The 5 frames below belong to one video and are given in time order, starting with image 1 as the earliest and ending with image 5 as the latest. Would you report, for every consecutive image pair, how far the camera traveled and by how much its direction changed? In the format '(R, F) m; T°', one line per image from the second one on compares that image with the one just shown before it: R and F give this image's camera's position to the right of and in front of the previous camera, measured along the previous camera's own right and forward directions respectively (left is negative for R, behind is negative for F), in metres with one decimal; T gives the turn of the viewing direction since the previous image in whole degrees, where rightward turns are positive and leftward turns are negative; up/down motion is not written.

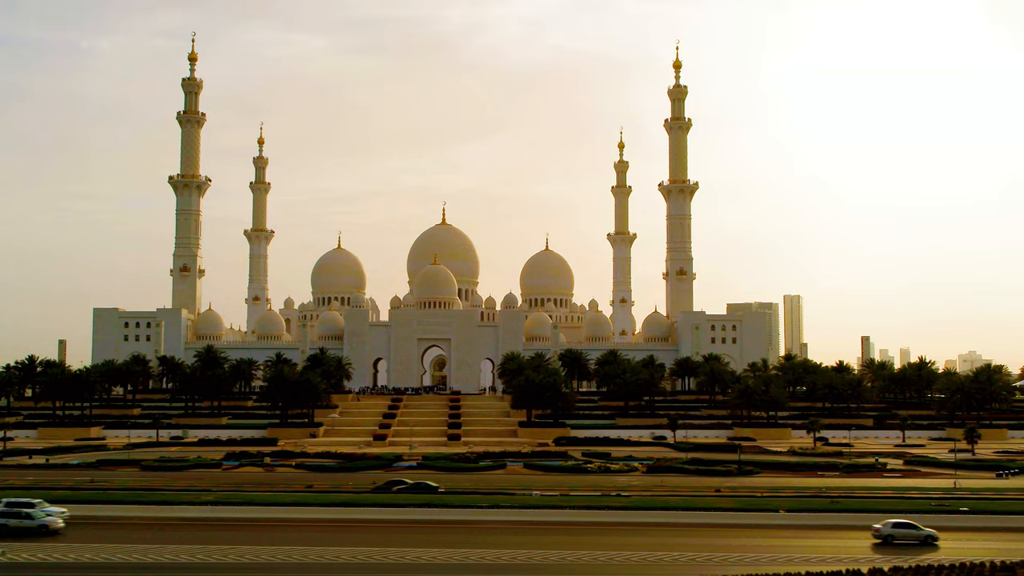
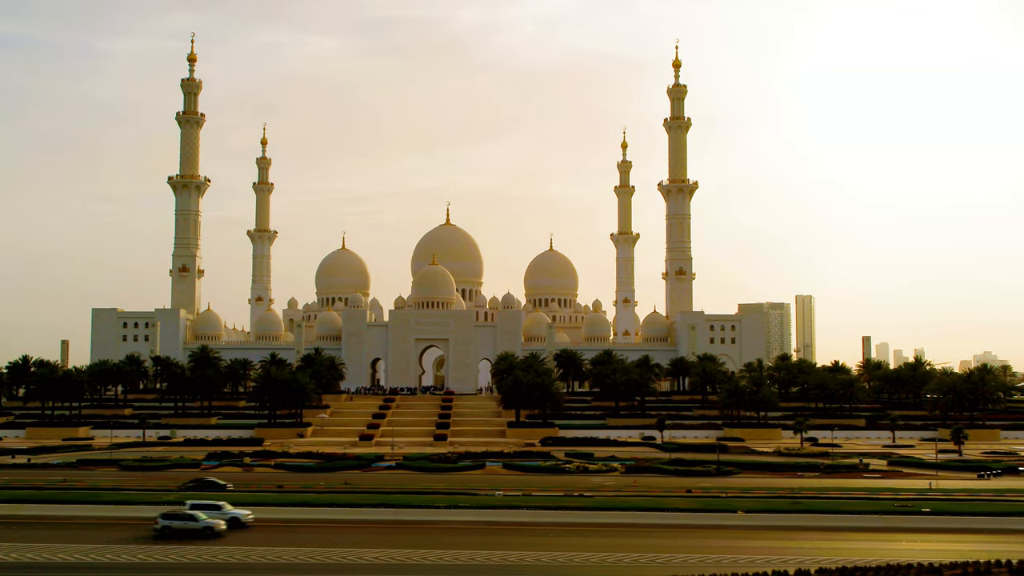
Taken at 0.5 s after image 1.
(+1.3, +0.2) m; -1°
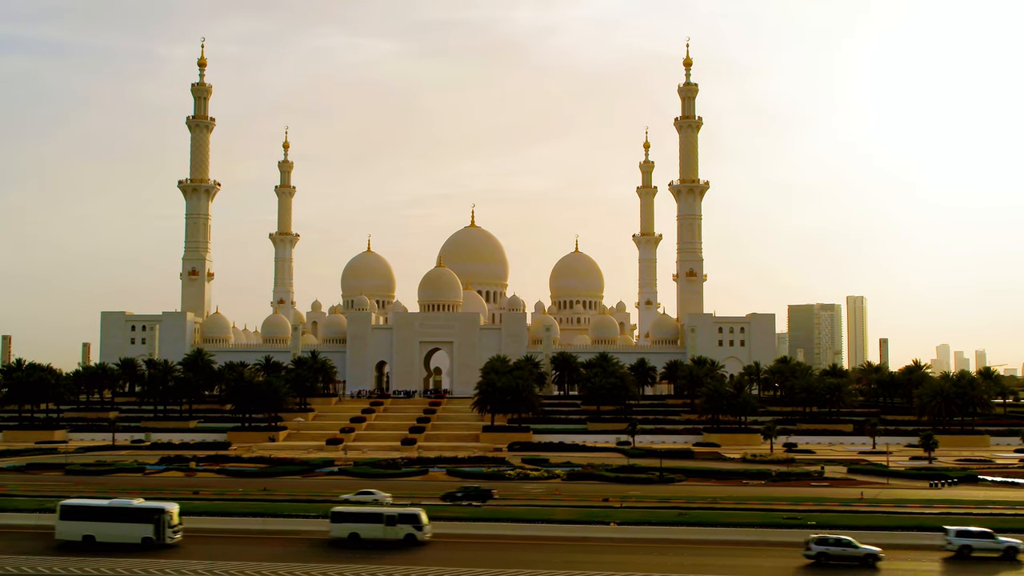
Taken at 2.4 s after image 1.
(+4.0, +0.9) m; -3°
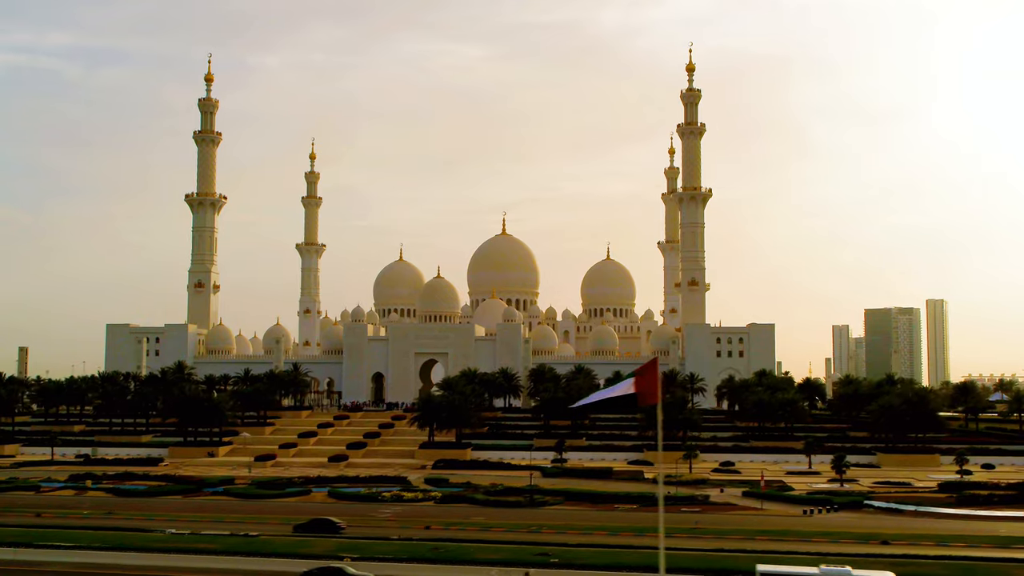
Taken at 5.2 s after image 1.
(+7.2, +0.8) m; -4°
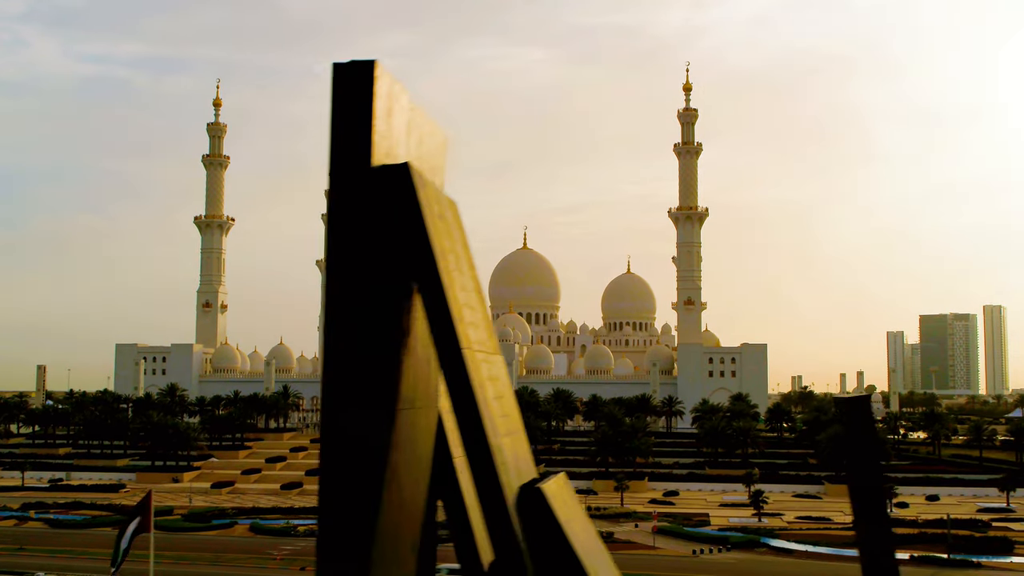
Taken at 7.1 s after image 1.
(+5.3, -0.9) m; -3°
